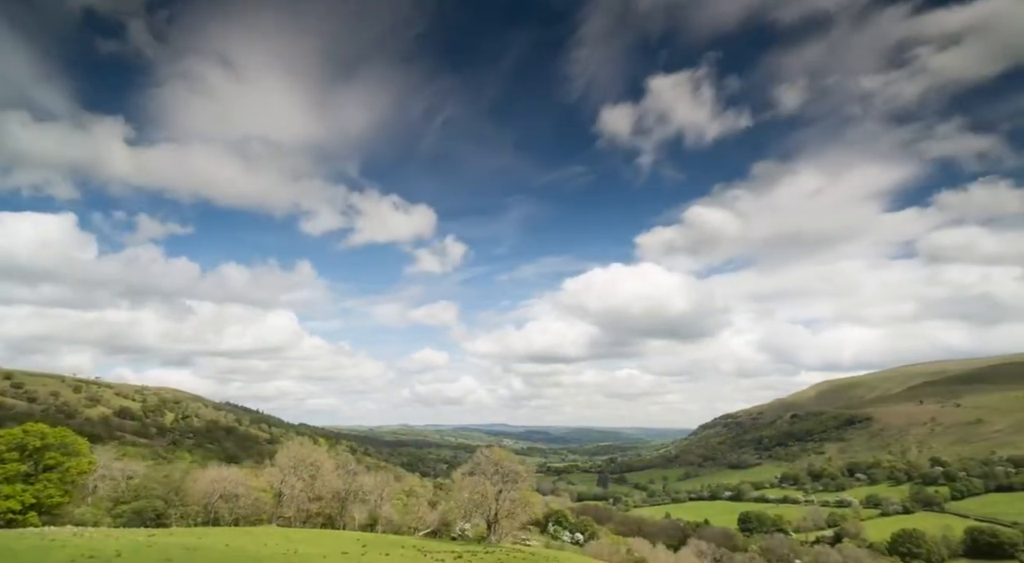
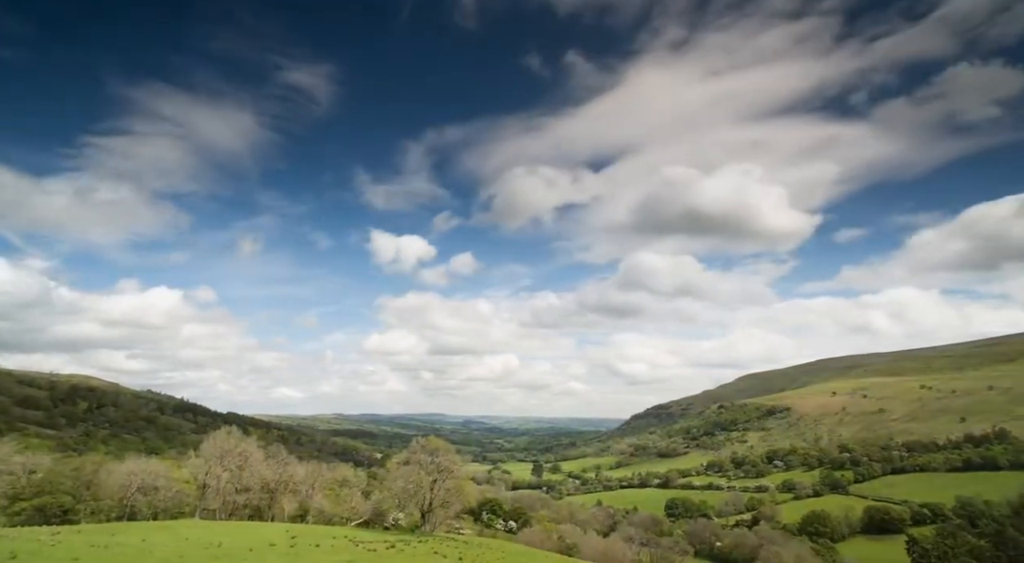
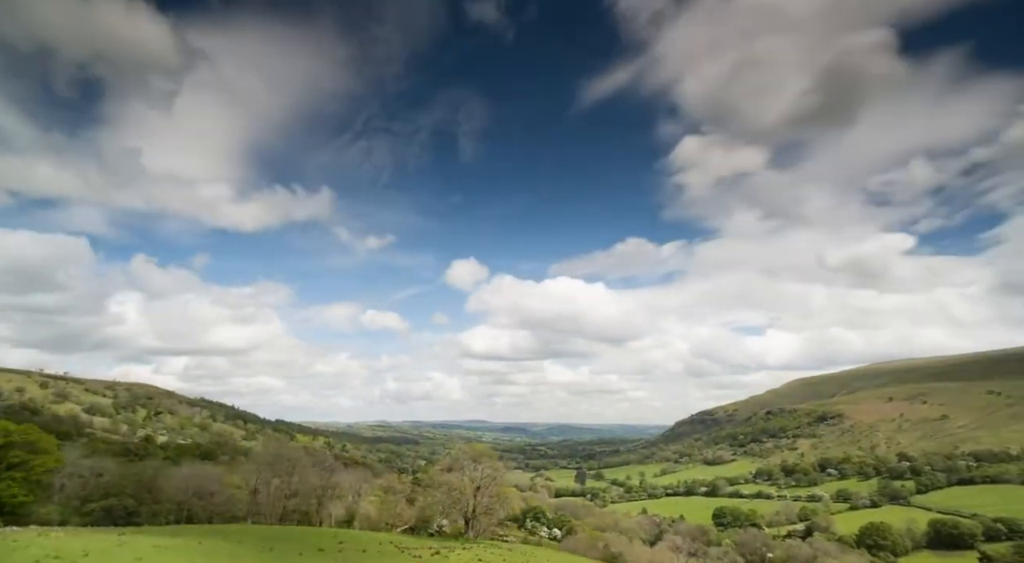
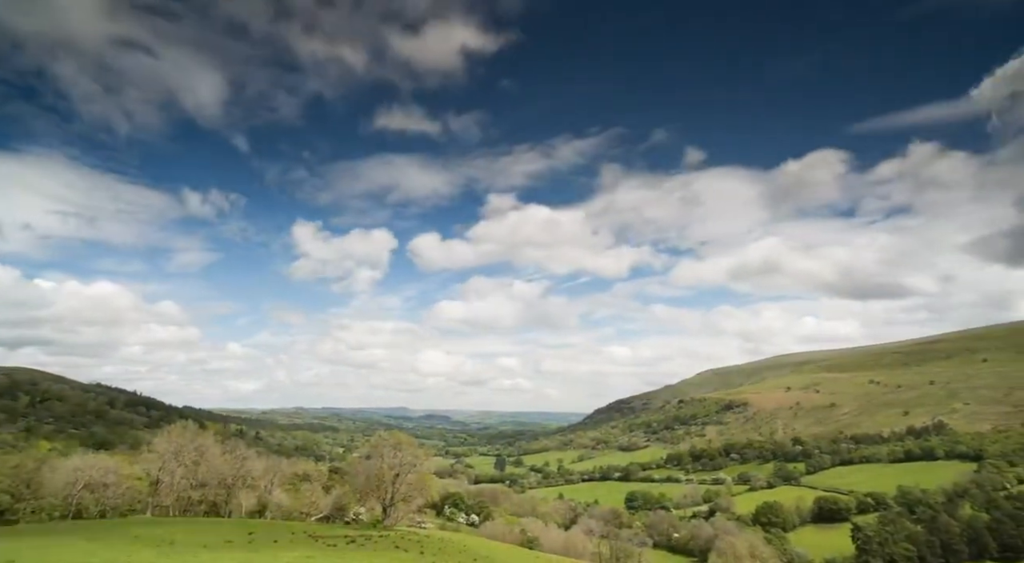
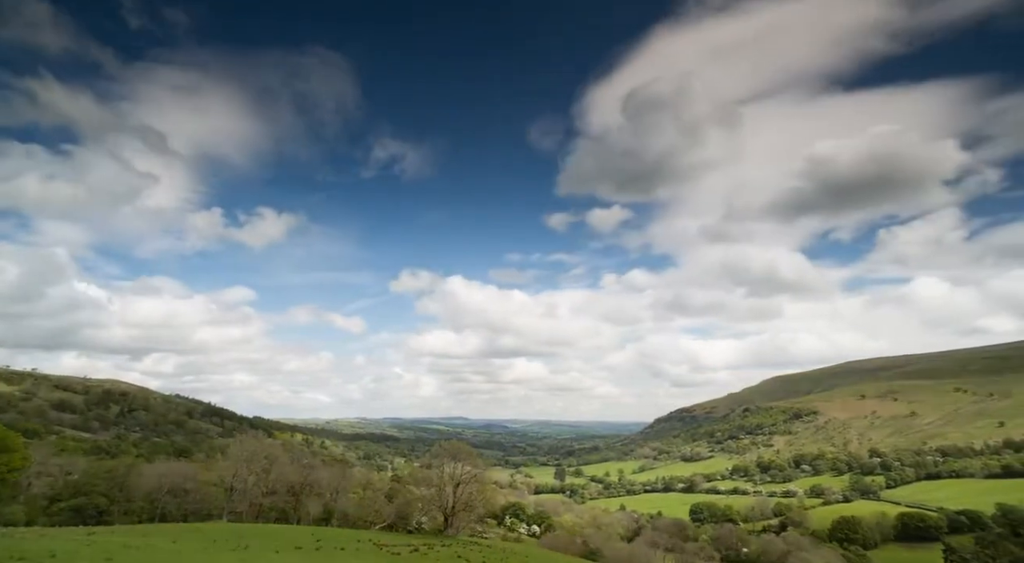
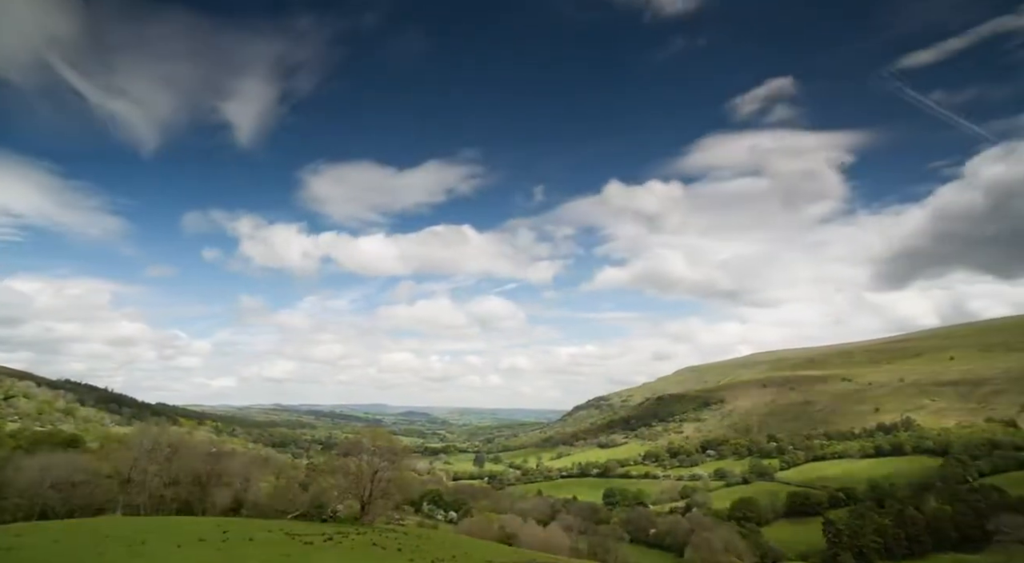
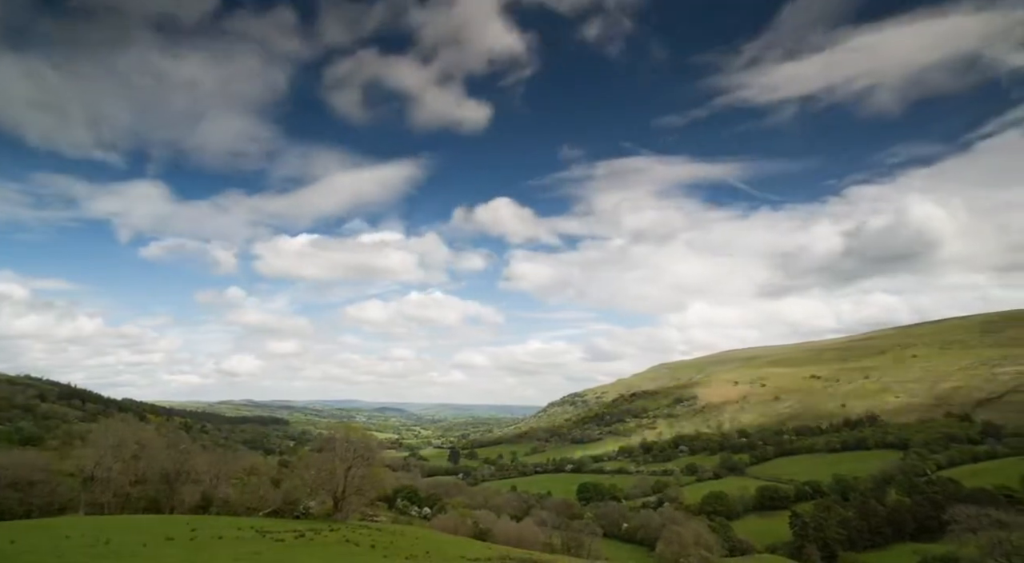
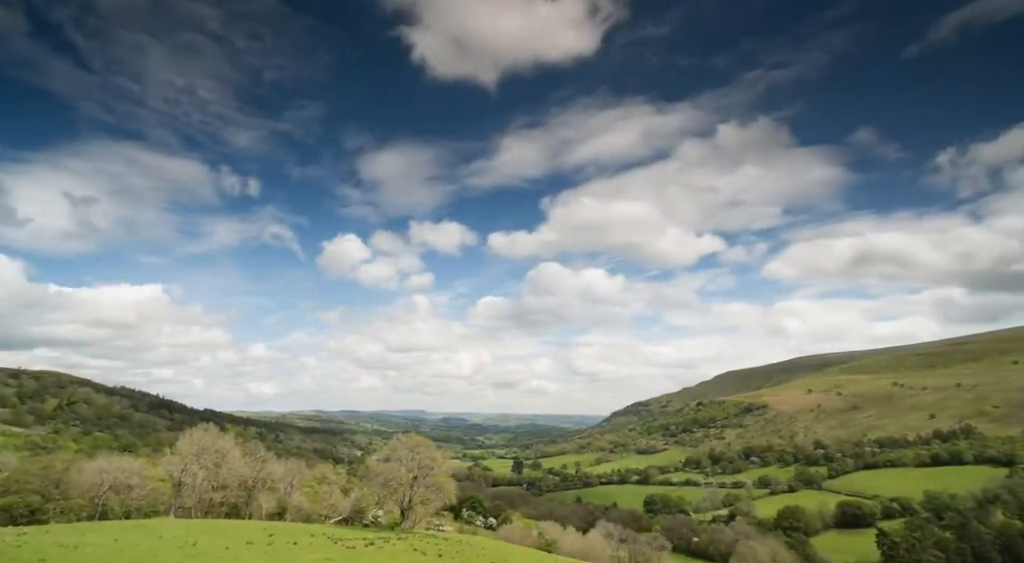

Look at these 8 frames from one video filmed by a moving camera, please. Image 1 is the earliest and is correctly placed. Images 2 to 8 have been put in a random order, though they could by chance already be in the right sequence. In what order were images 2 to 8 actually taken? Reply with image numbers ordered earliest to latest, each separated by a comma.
3, 5, 2, 8, 4, 6, 7
